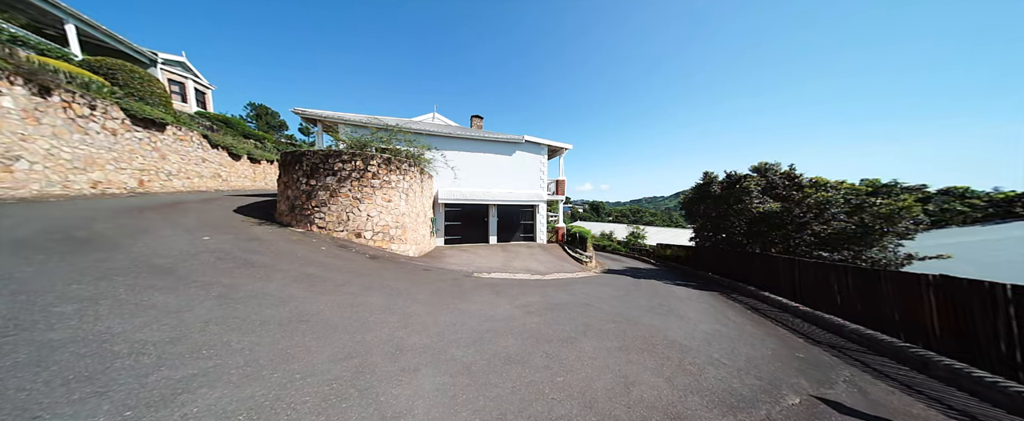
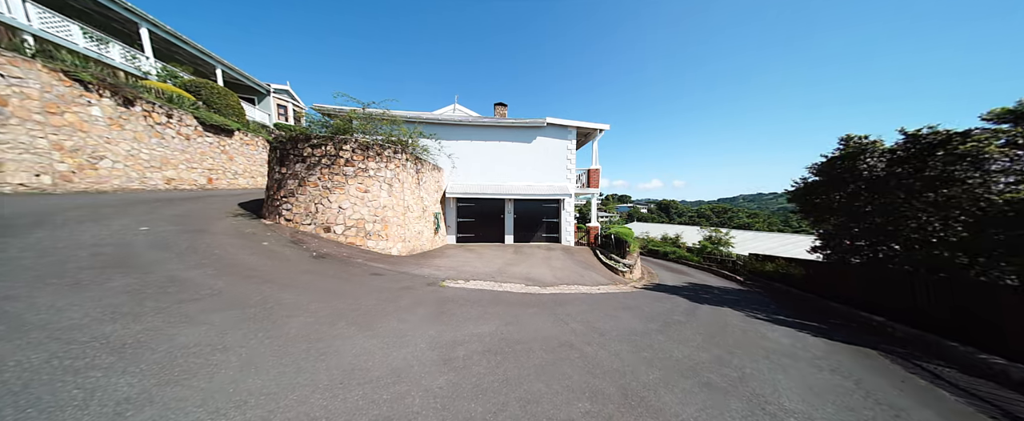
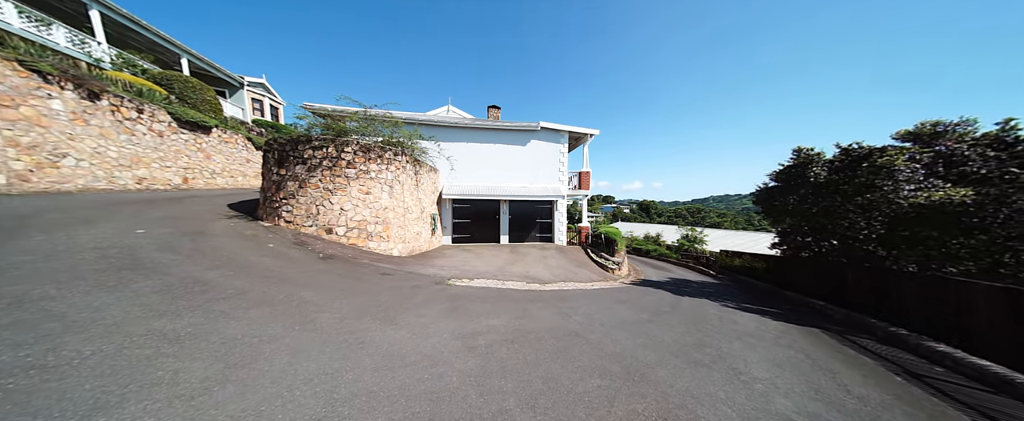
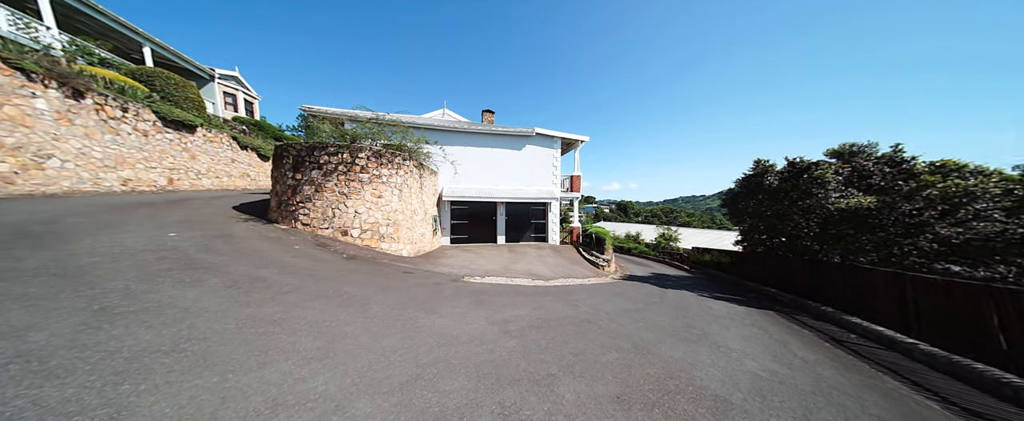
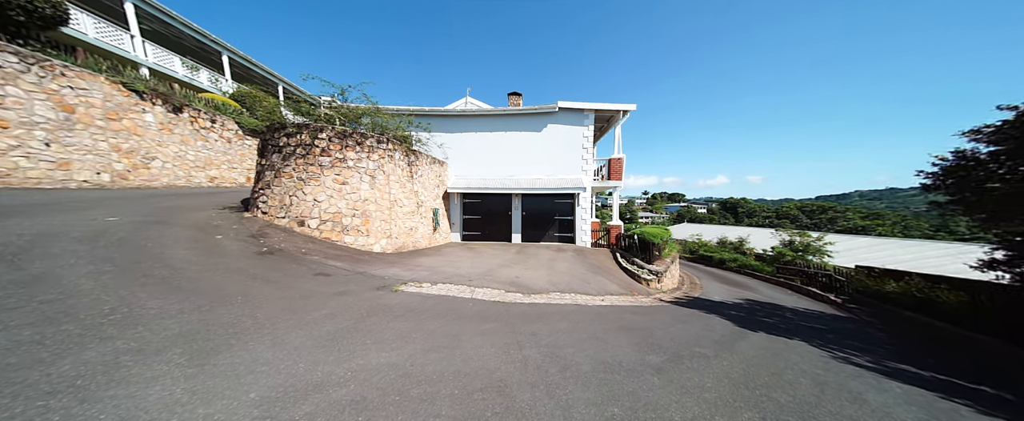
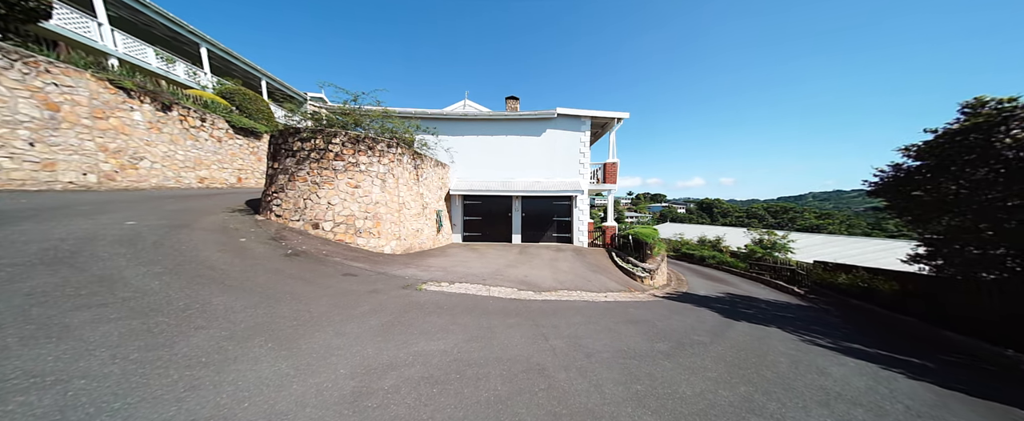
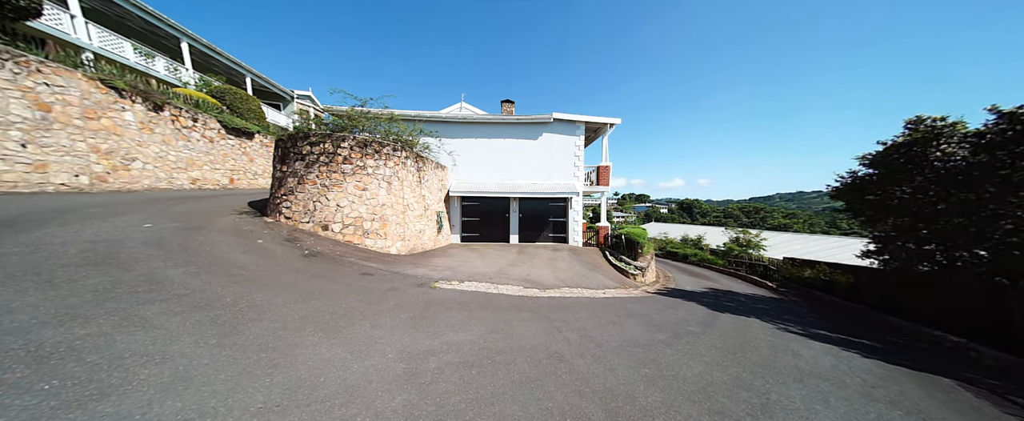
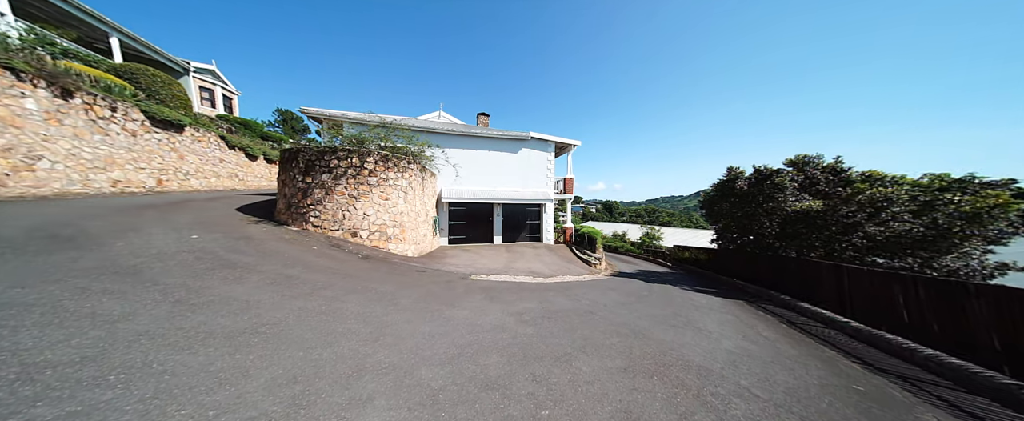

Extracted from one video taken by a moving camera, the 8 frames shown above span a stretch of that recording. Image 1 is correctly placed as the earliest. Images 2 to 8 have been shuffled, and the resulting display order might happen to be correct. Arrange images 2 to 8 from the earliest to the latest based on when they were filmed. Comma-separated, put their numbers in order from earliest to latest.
8, 4, 3, 2, 7, 6, 5
